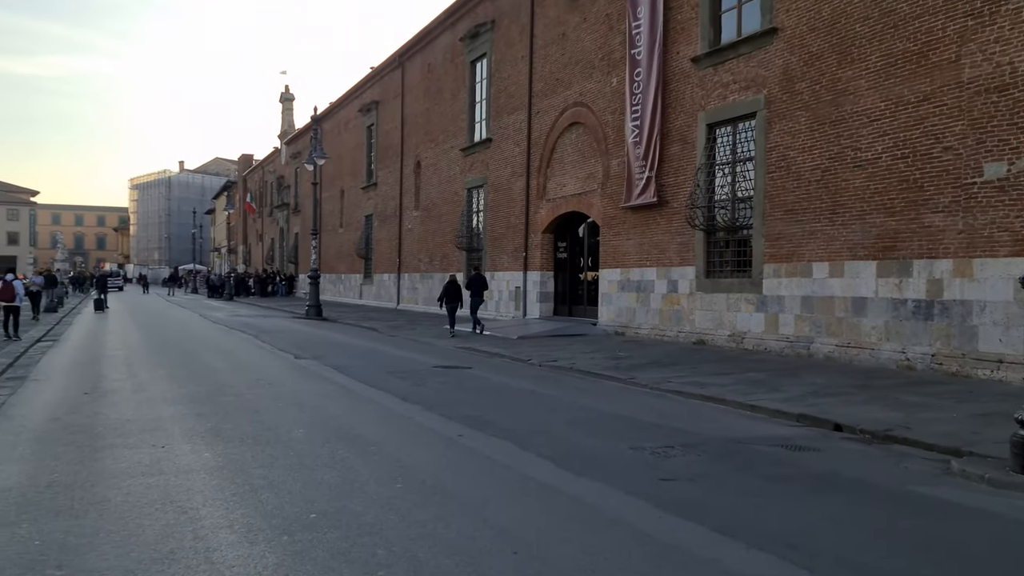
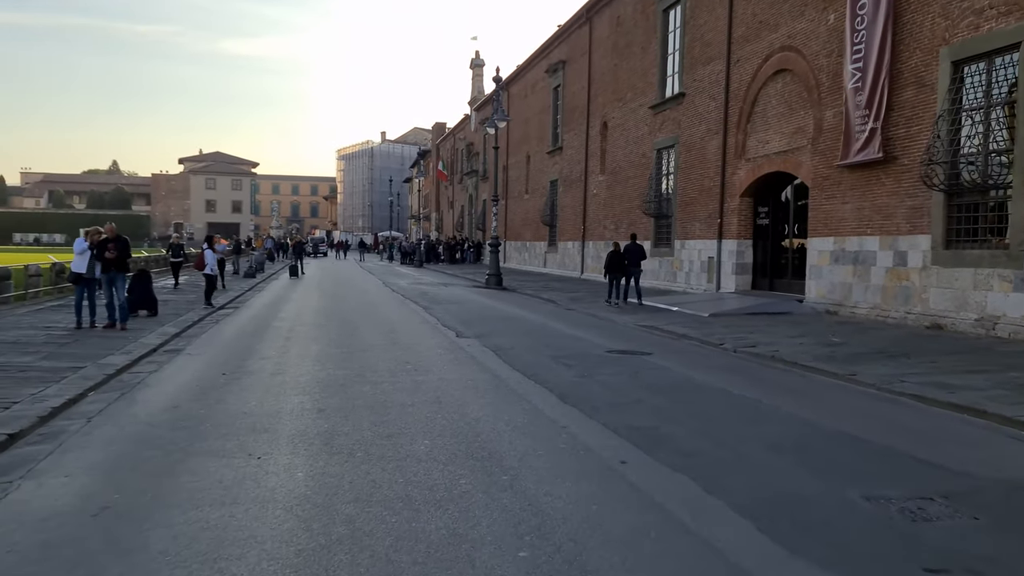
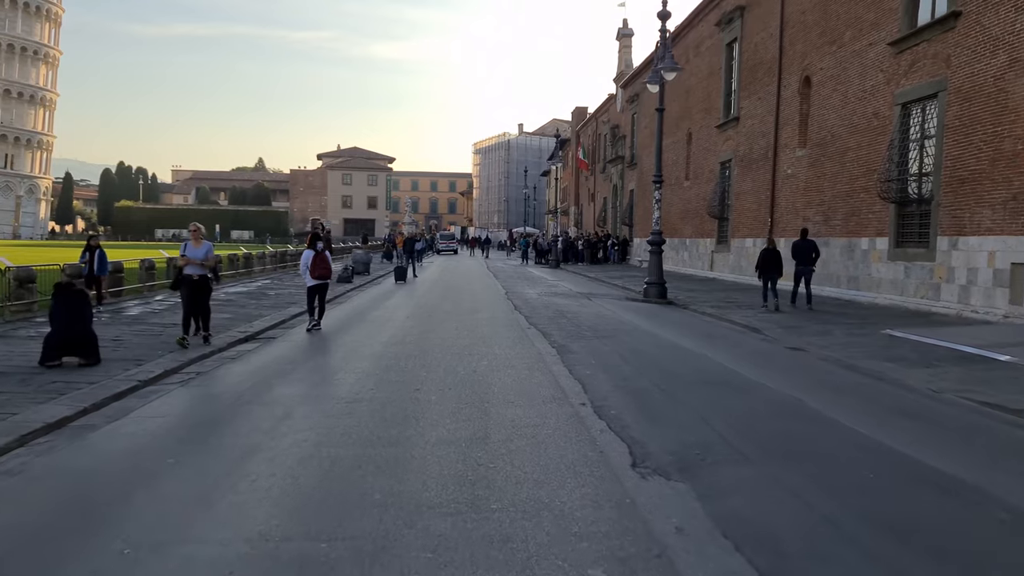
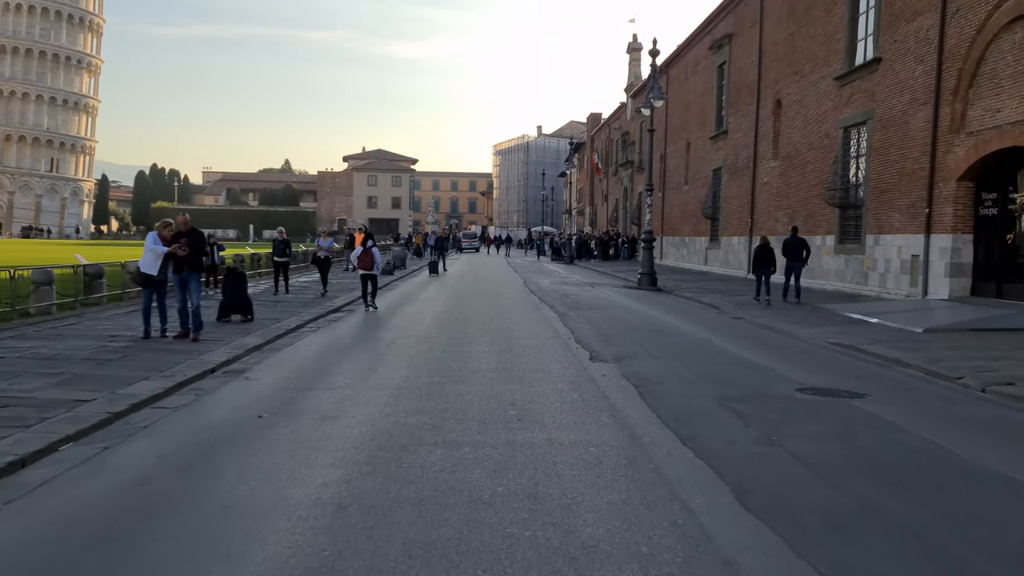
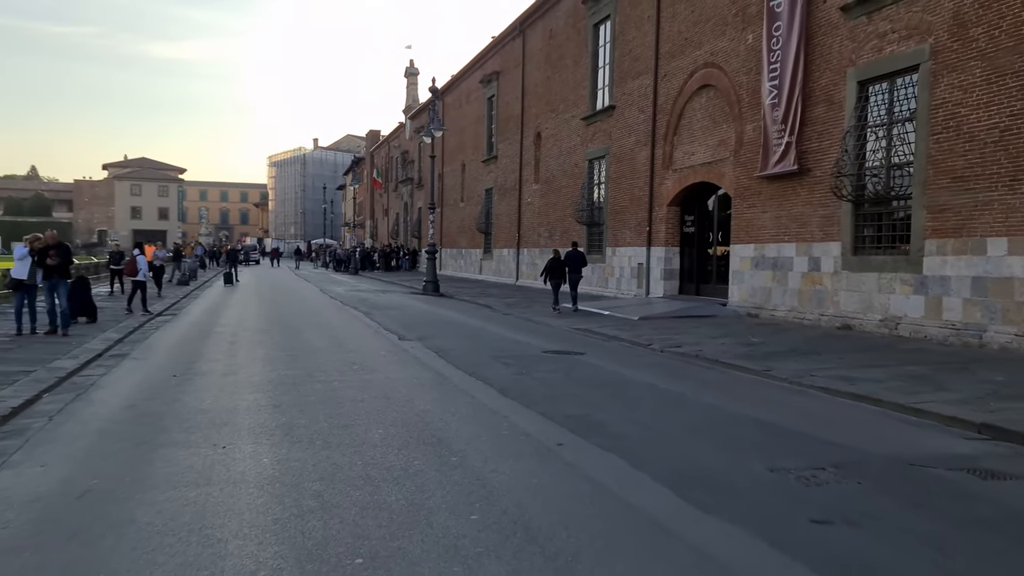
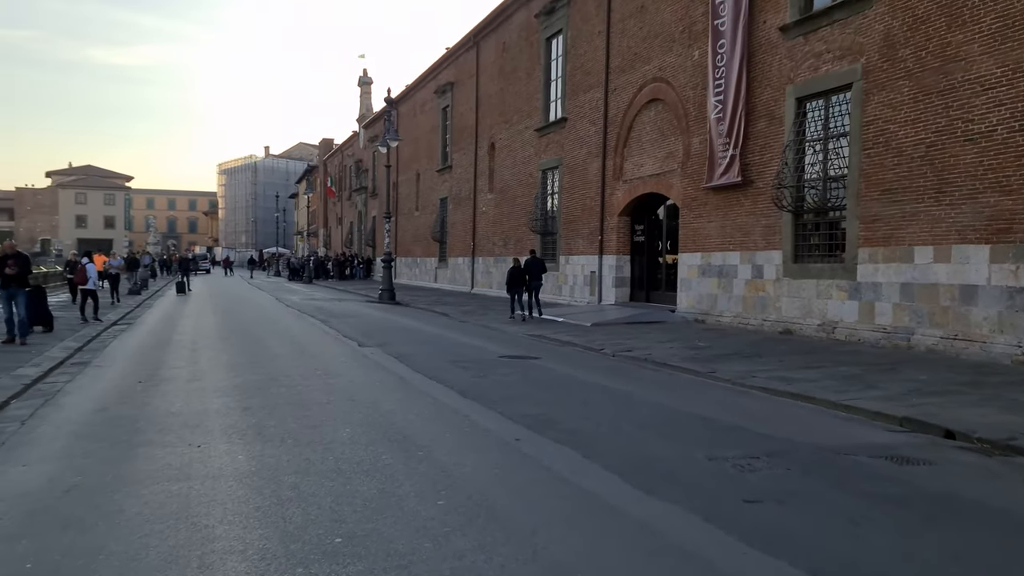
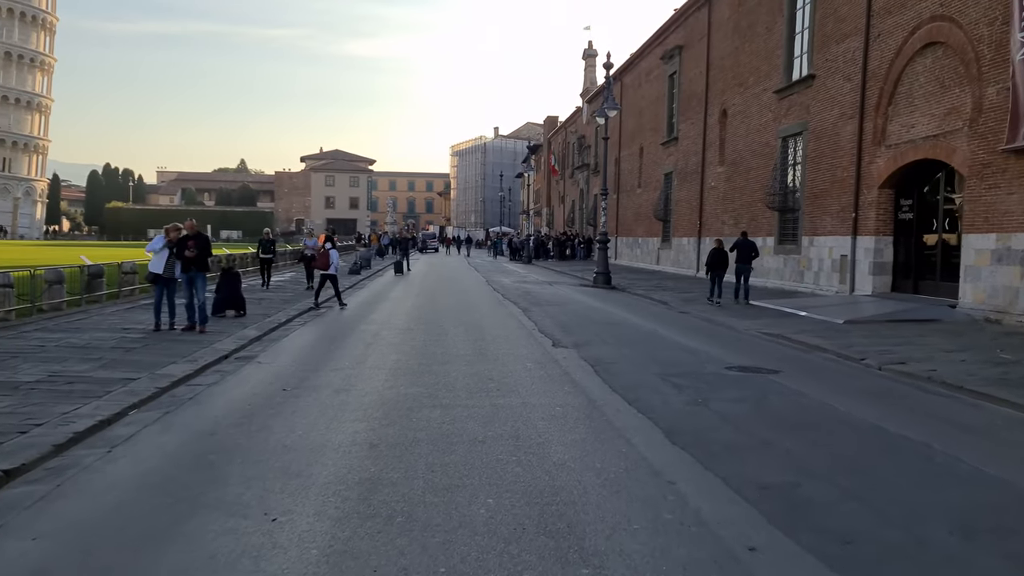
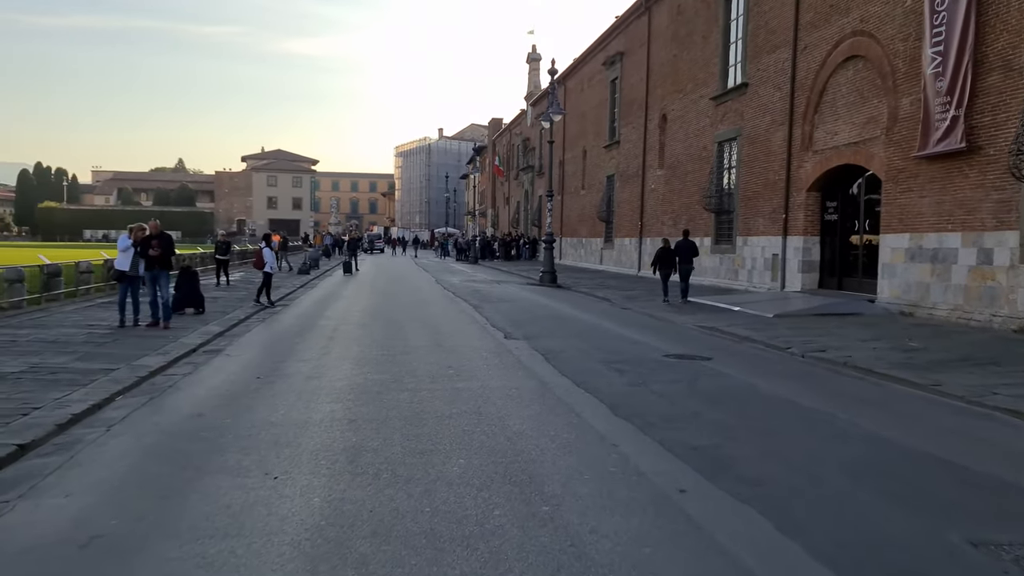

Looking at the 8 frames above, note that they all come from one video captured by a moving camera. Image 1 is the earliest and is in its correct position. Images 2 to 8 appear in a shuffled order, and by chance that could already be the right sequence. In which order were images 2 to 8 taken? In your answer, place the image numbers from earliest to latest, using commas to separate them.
6, 5, 2, 8, 7, 4, 3
